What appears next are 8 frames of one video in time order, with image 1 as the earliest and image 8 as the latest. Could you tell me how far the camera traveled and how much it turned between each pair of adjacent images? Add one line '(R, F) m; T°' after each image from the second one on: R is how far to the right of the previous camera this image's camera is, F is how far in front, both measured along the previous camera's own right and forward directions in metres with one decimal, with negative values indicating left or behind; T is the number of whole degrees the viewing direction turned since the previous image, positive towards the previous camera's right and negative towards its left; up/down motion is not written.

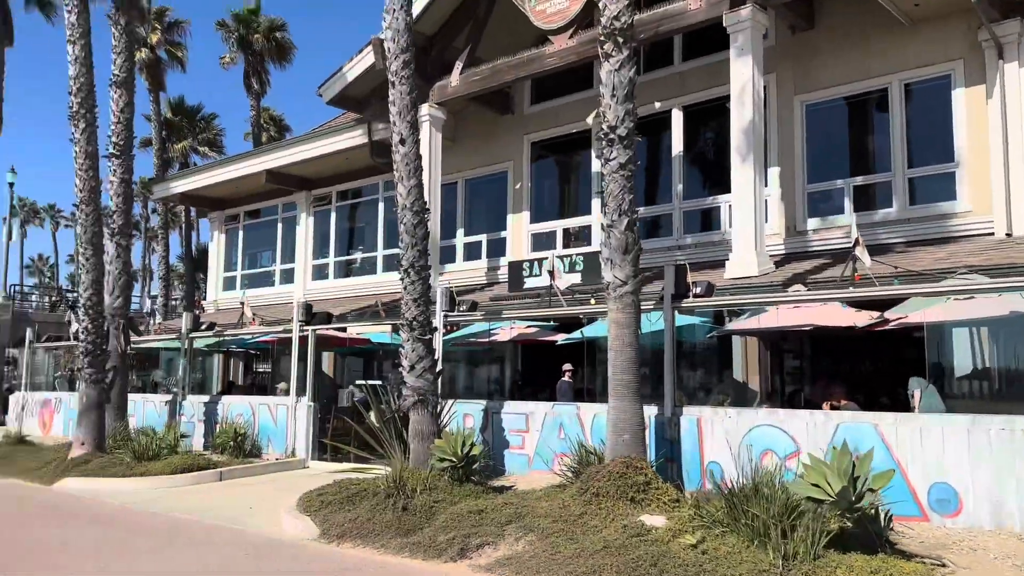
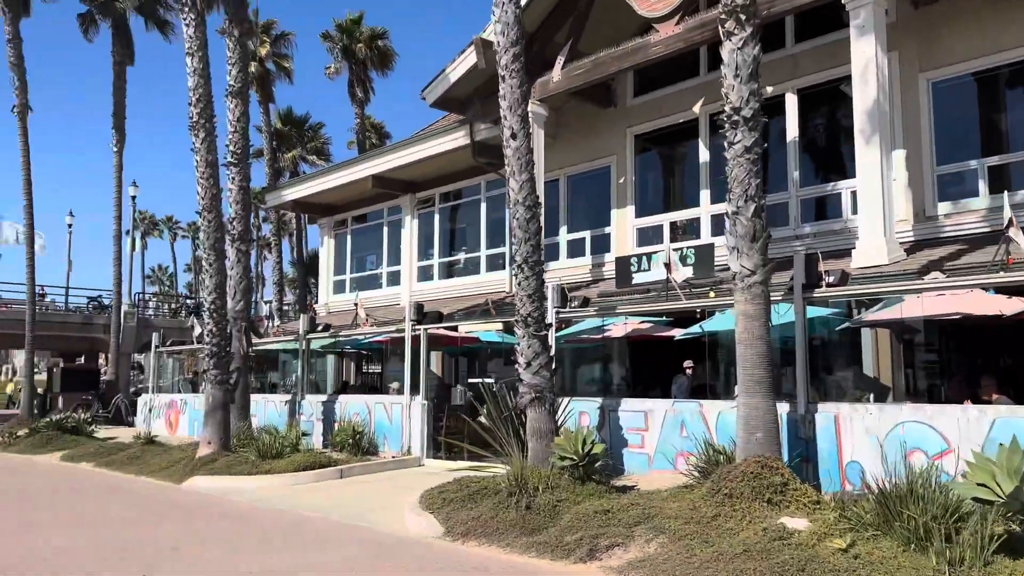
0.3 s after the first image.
(-0.2, +0.2) m; -7°
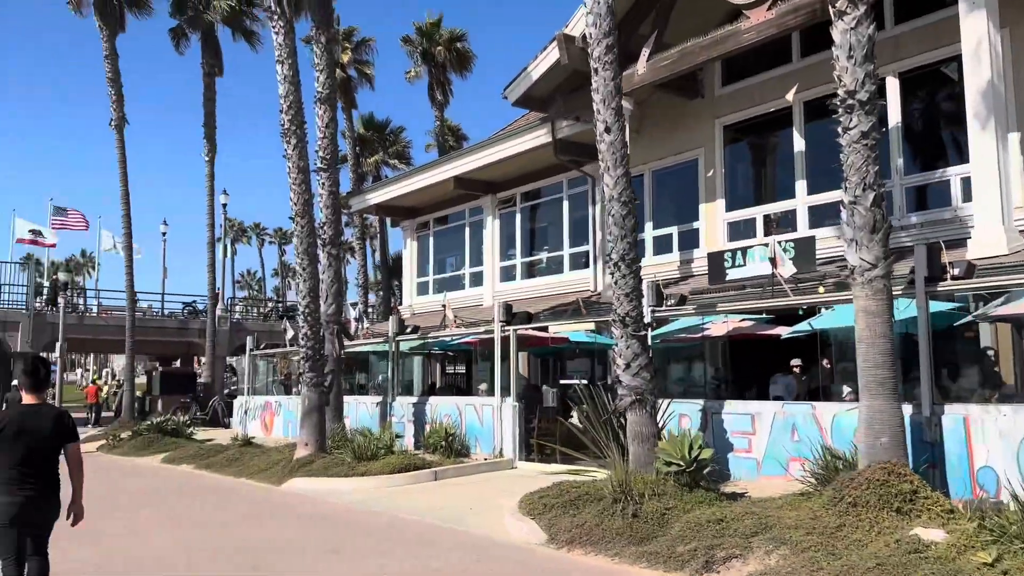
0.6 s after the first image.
(-0.2, +0.2) m; -5°
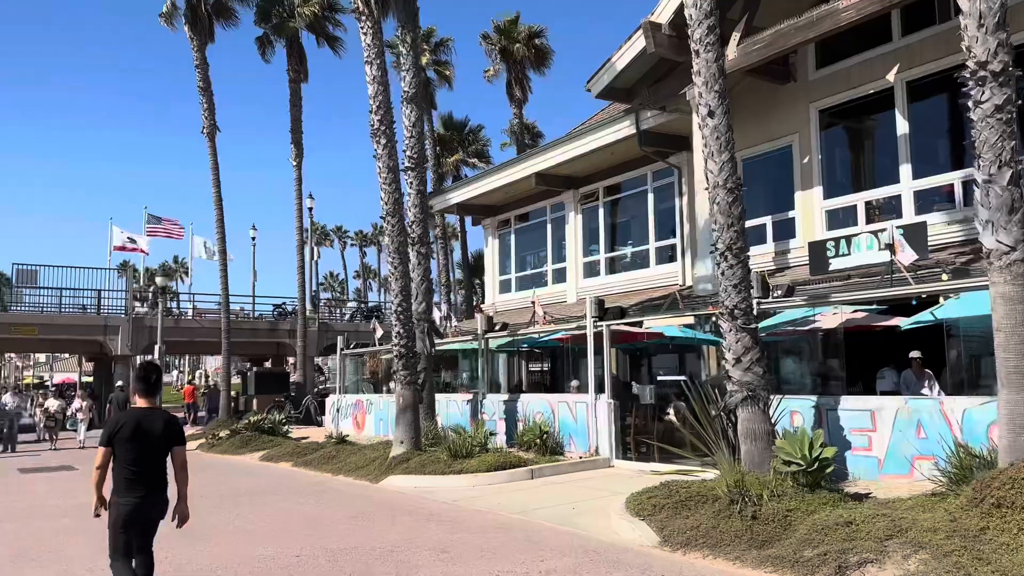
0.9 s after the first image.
(-0.3, +0.2) m; -5°
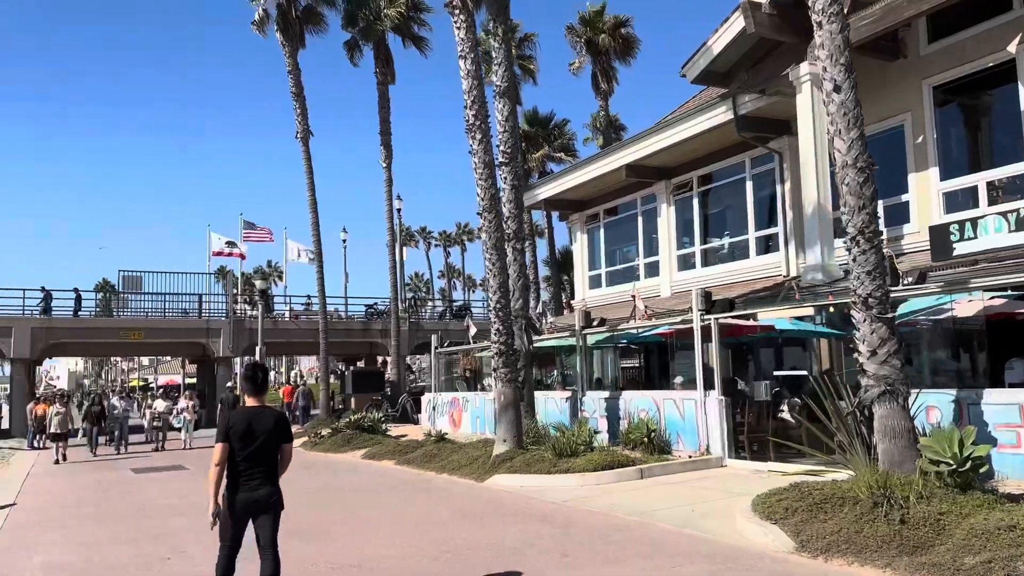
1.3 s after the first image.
(-0.3, +0.3) m; -6°
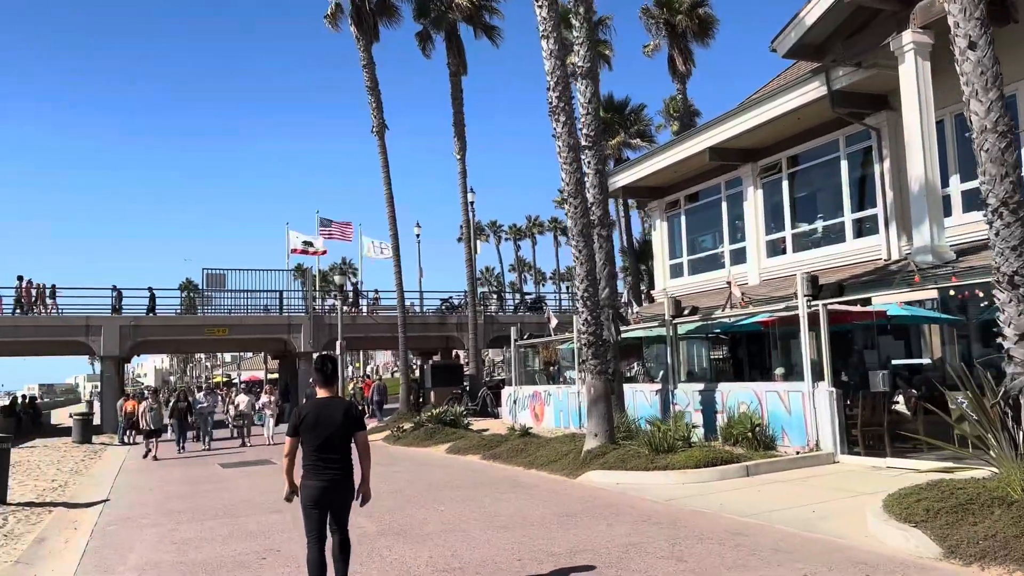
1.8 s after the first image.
(-0.3, +0.5) m; -5°
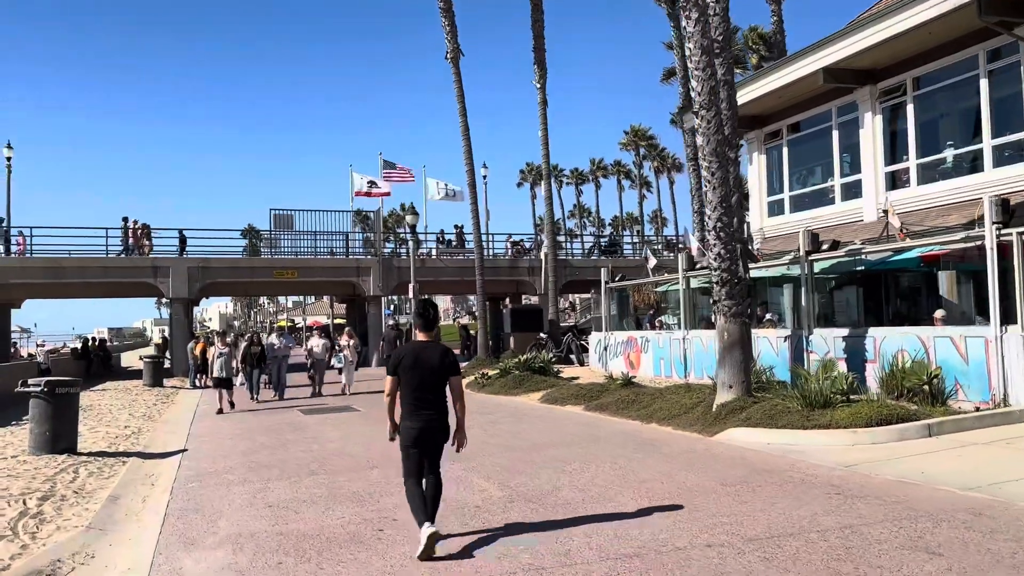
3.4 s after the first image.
(-0.8, +1.5) m; -4°
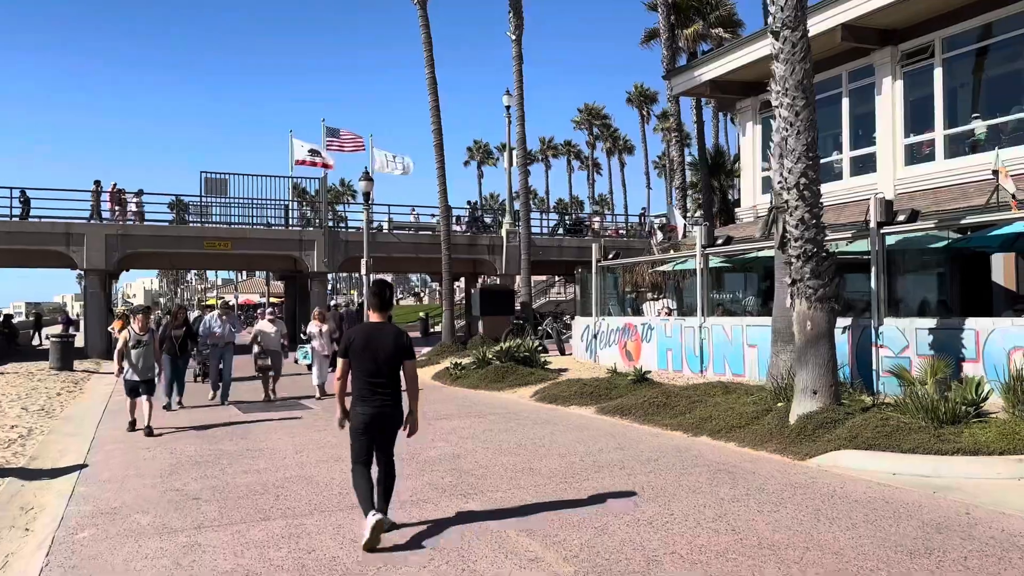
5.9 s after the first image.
(-0.8, +2.6) m; +4°
